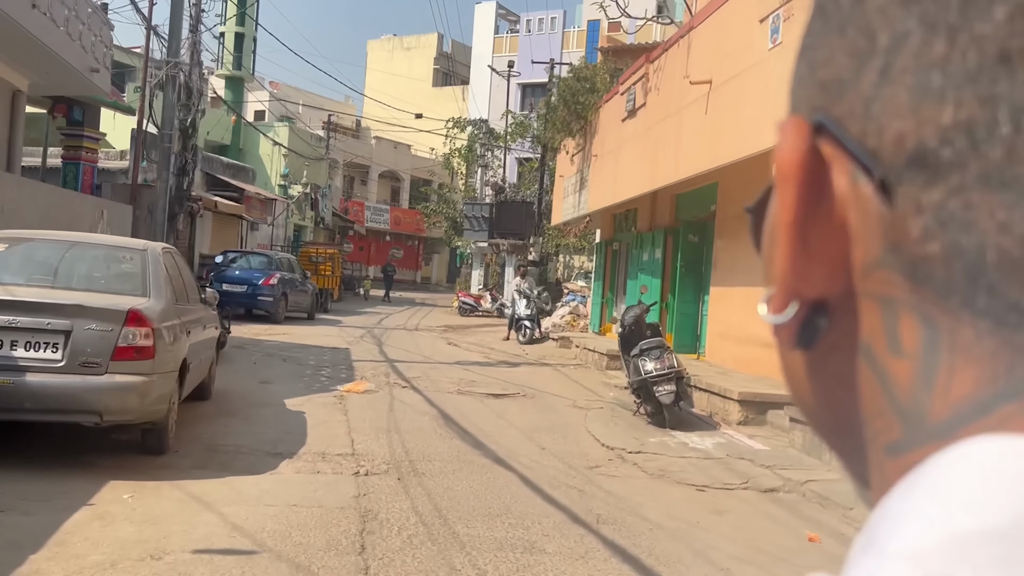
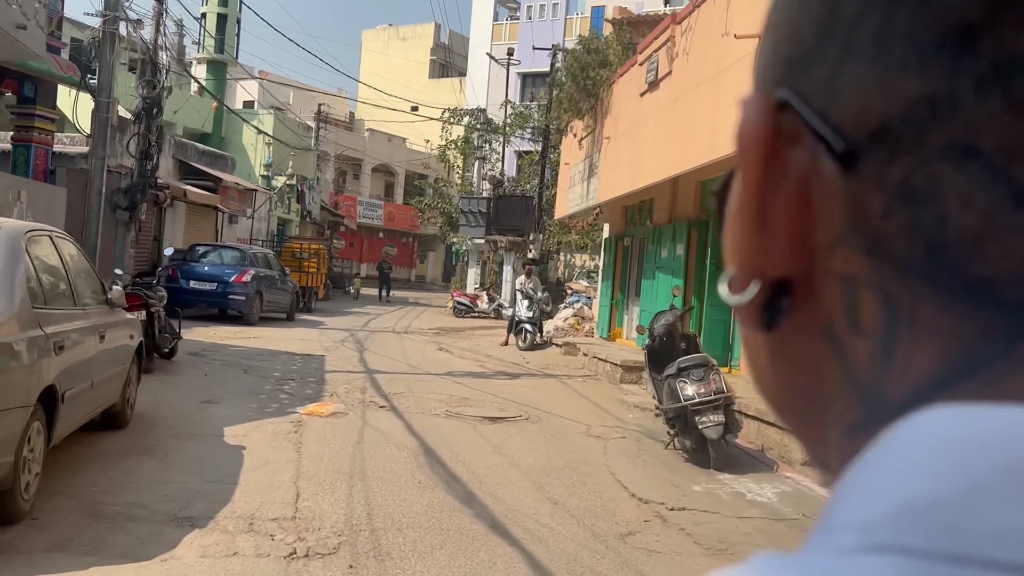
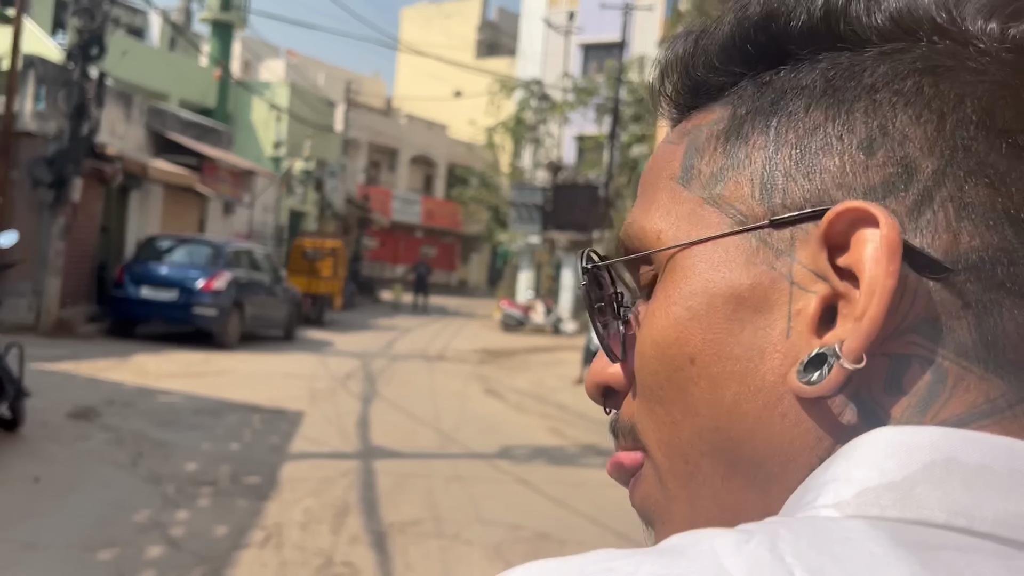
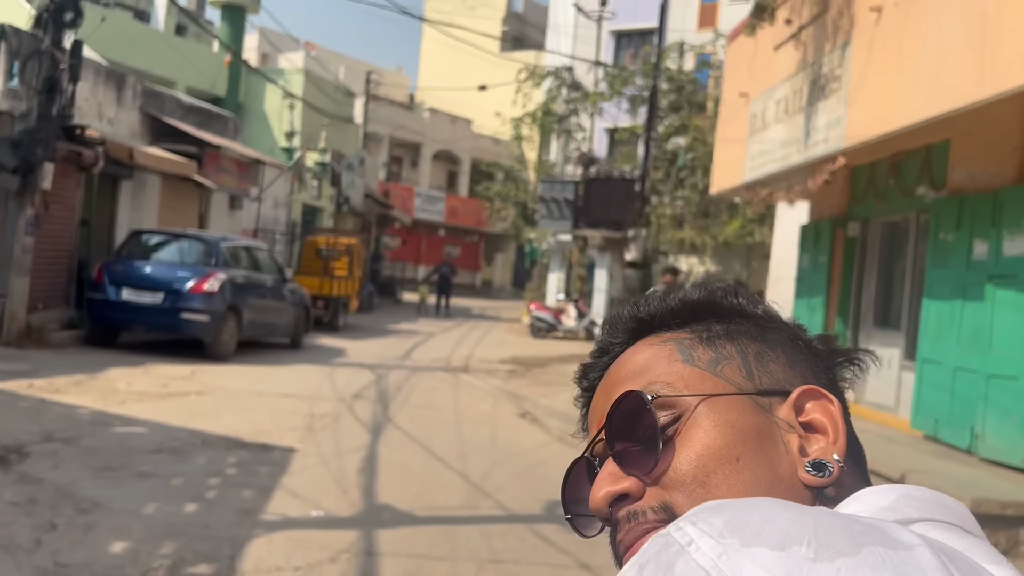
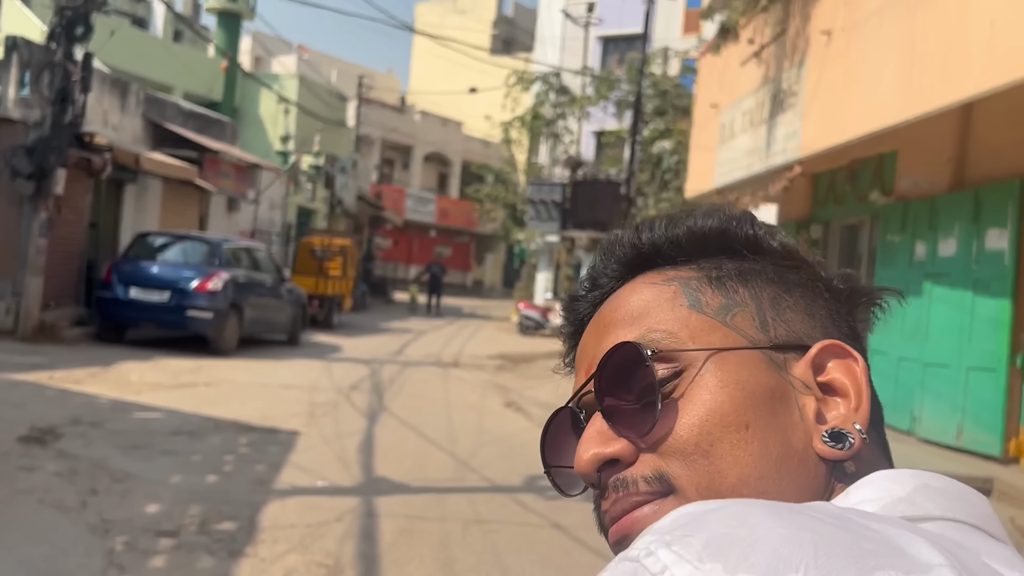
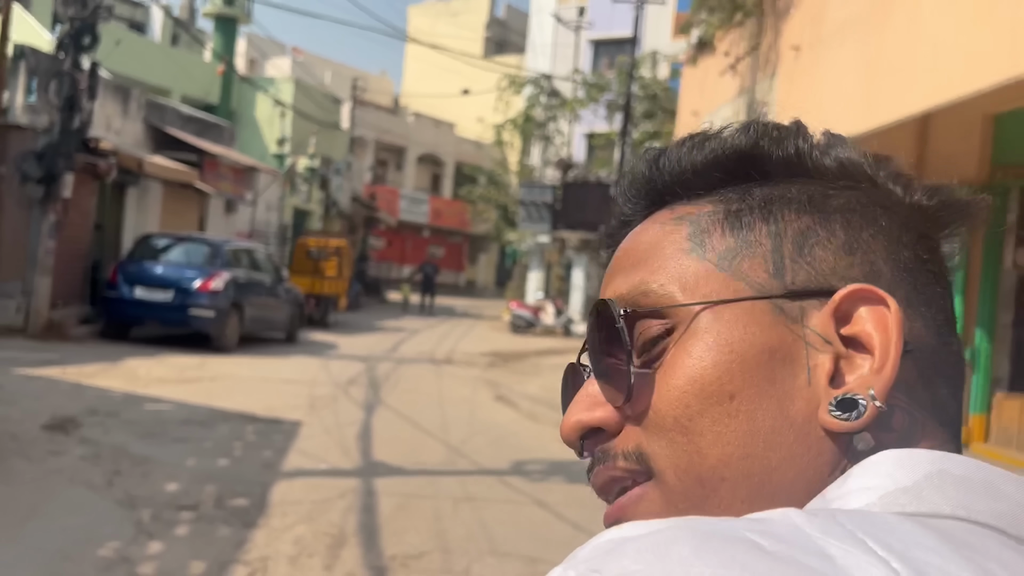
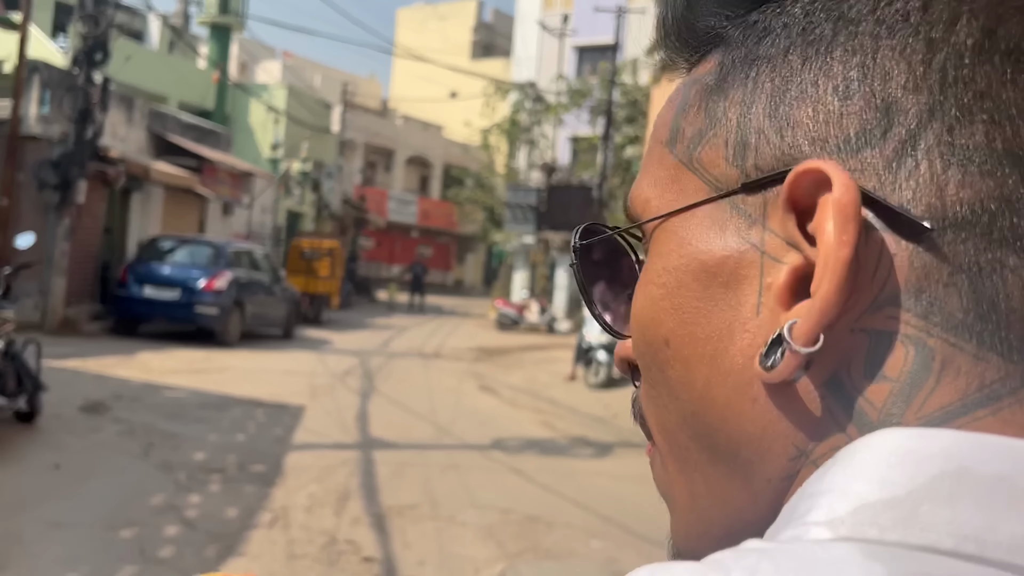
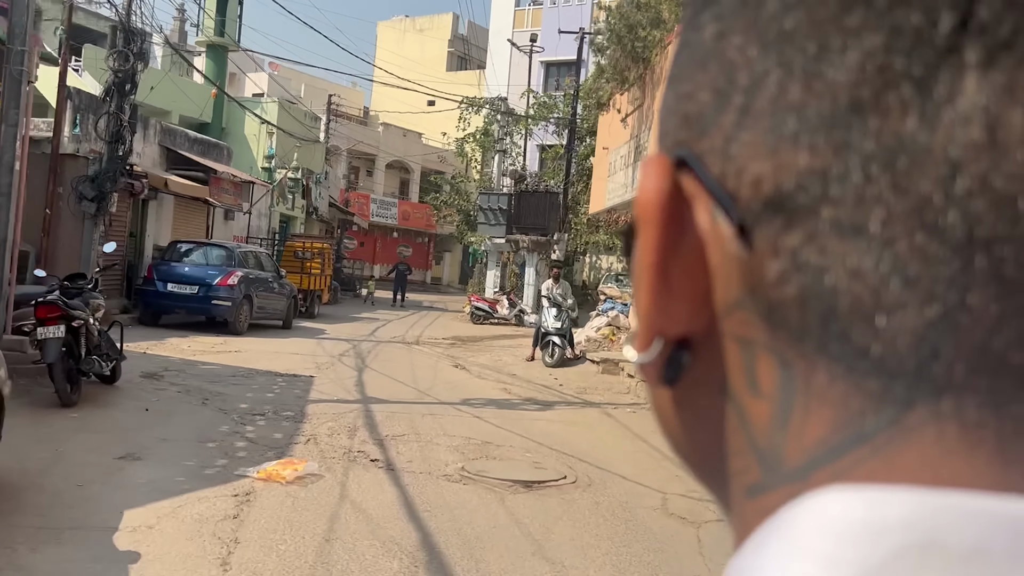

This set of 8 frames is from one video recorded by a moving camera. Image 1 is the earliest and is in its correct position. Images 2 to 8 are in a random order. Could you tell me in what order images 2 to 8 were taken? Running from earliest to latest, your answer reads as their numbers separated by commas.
2, 8, 7, 3, 6, 5, 4
